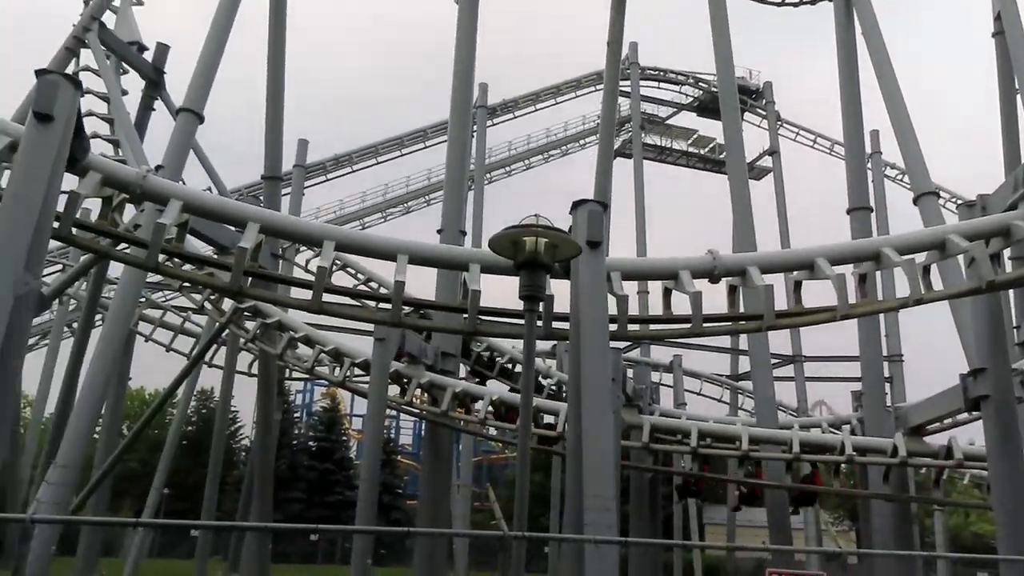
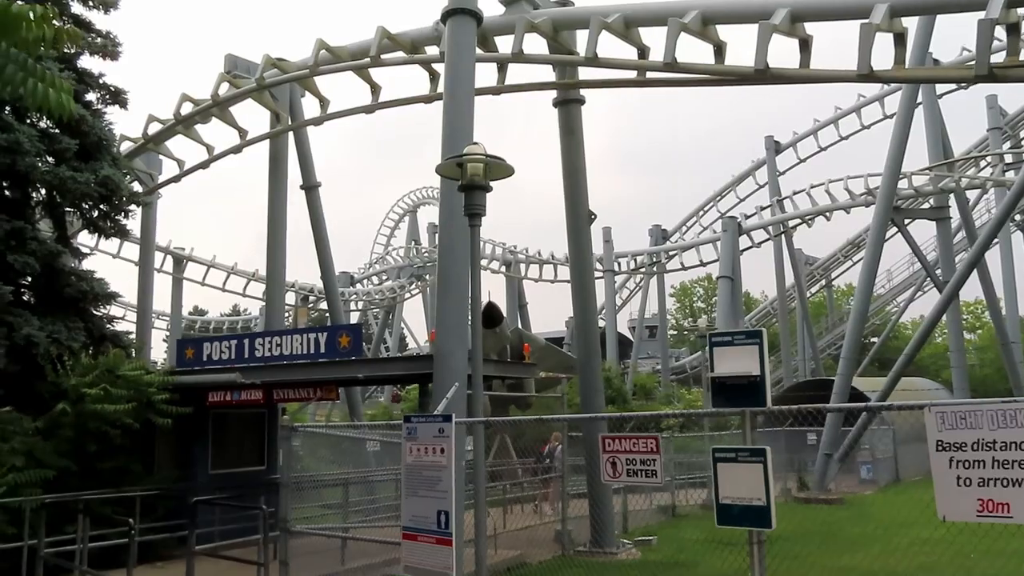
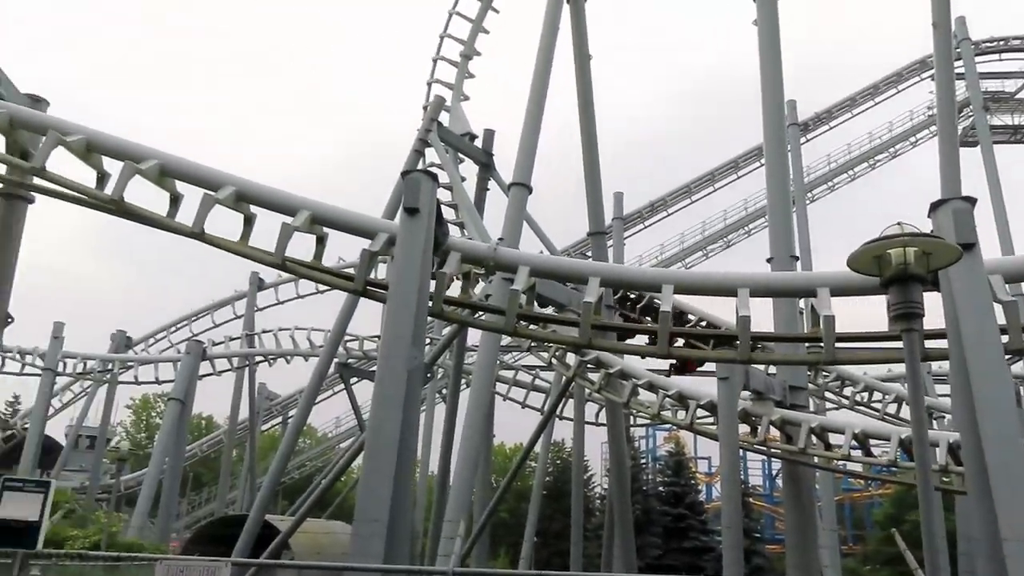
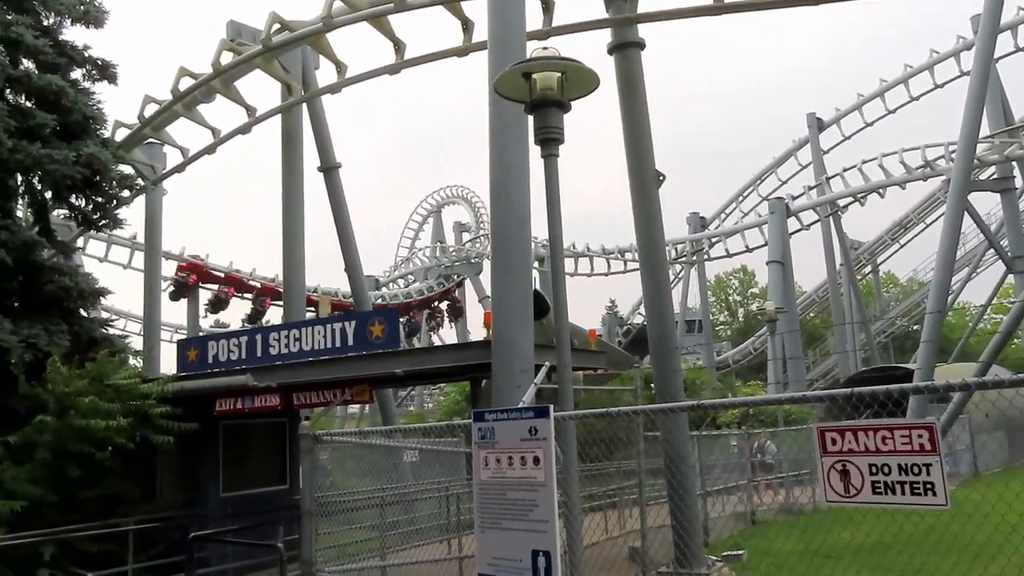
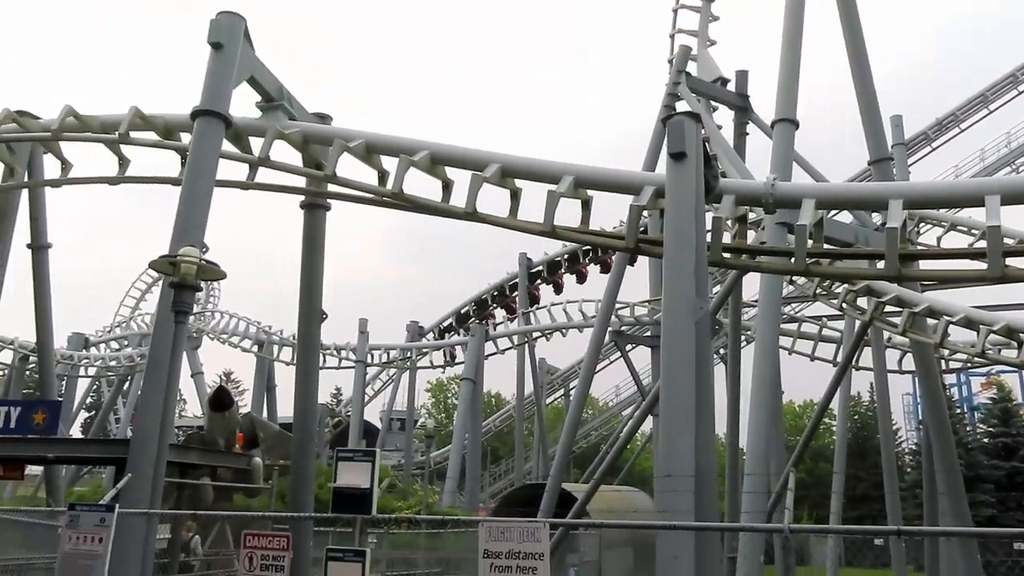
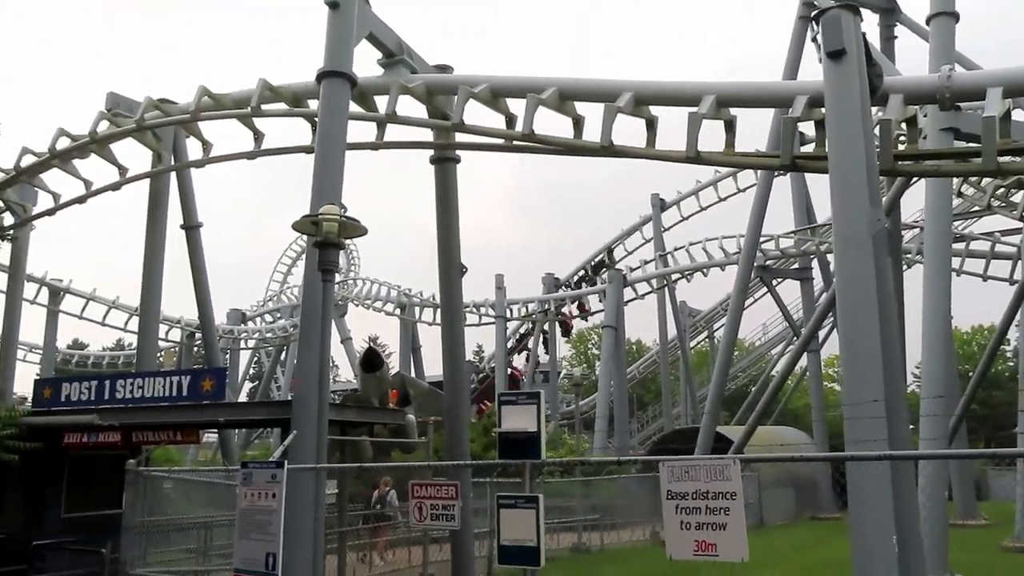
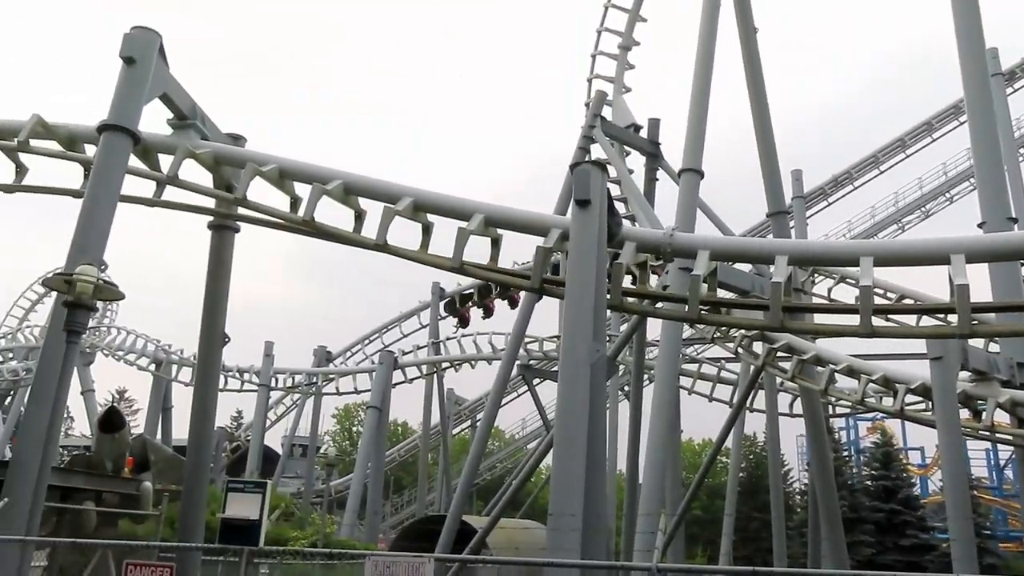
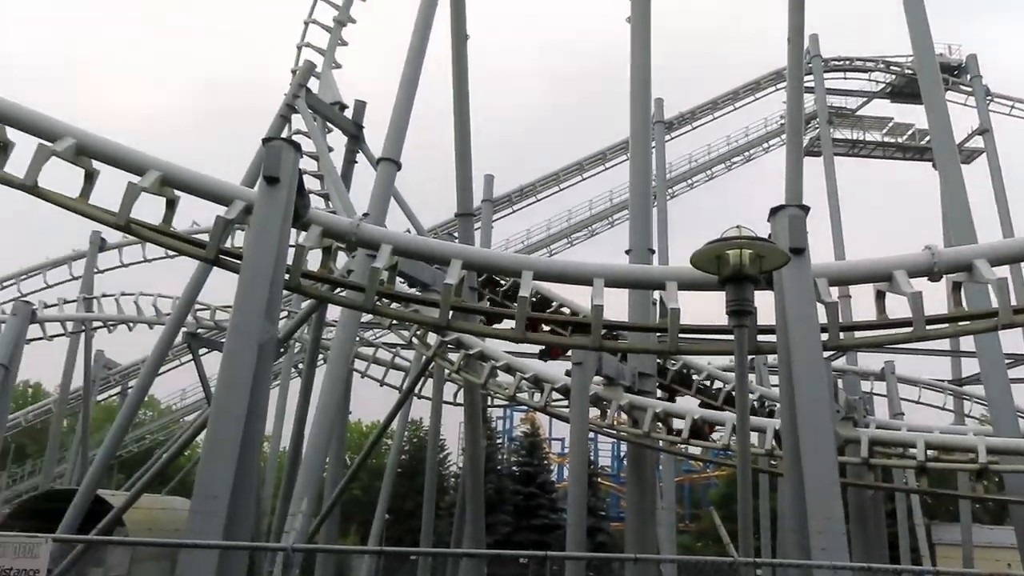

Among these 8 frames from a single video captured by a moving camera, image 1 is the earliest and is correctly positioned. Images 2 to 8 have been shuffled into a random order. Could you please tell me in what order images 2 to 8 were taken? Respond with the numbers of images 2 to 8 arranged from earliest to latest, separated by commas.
8, 3, 7, 5, 6, 2, 4
